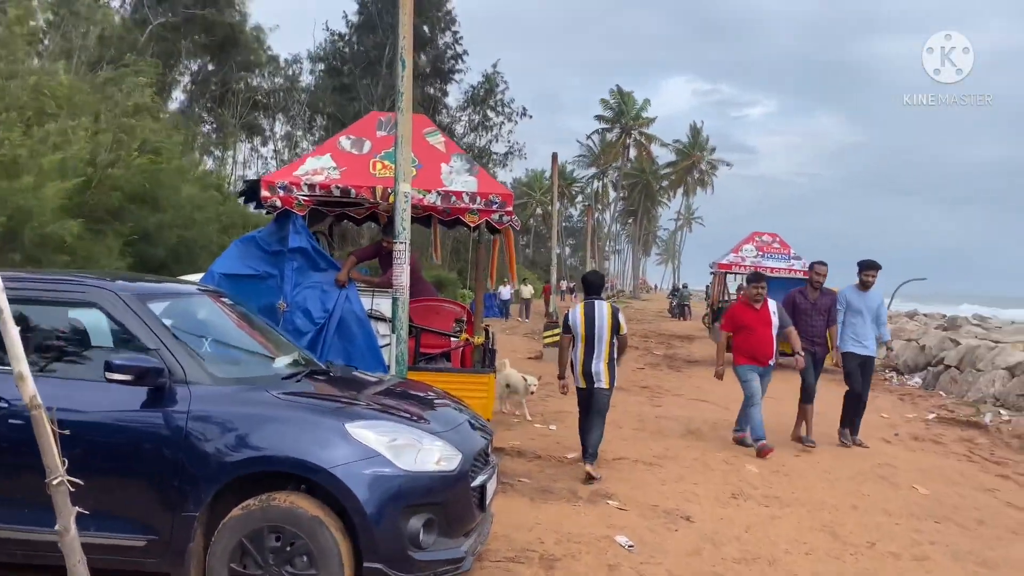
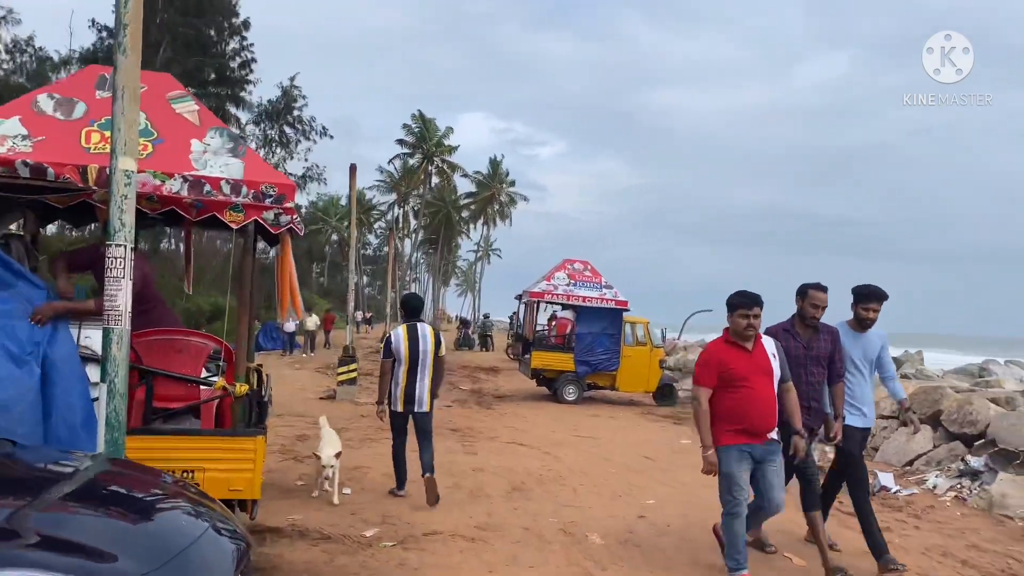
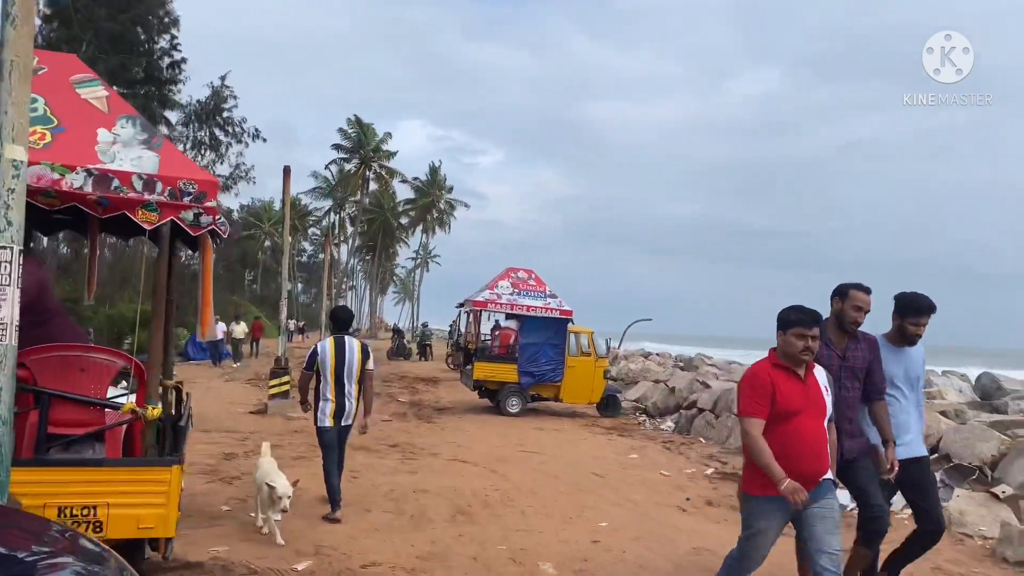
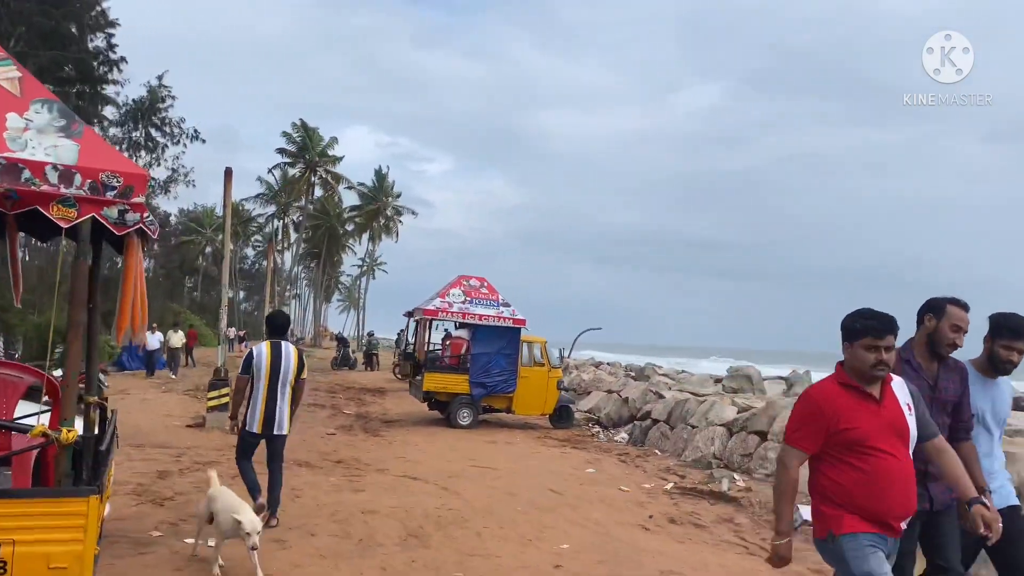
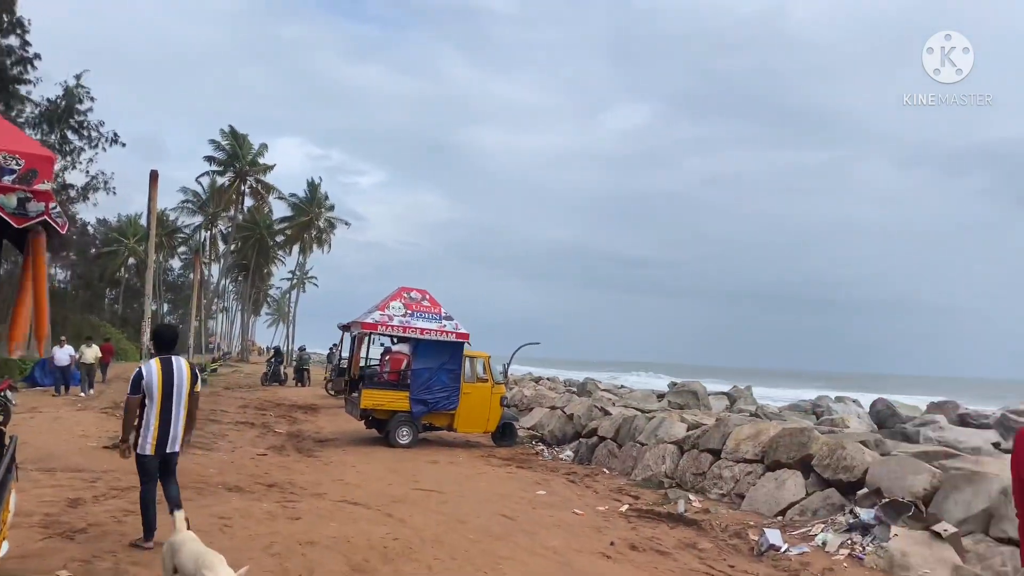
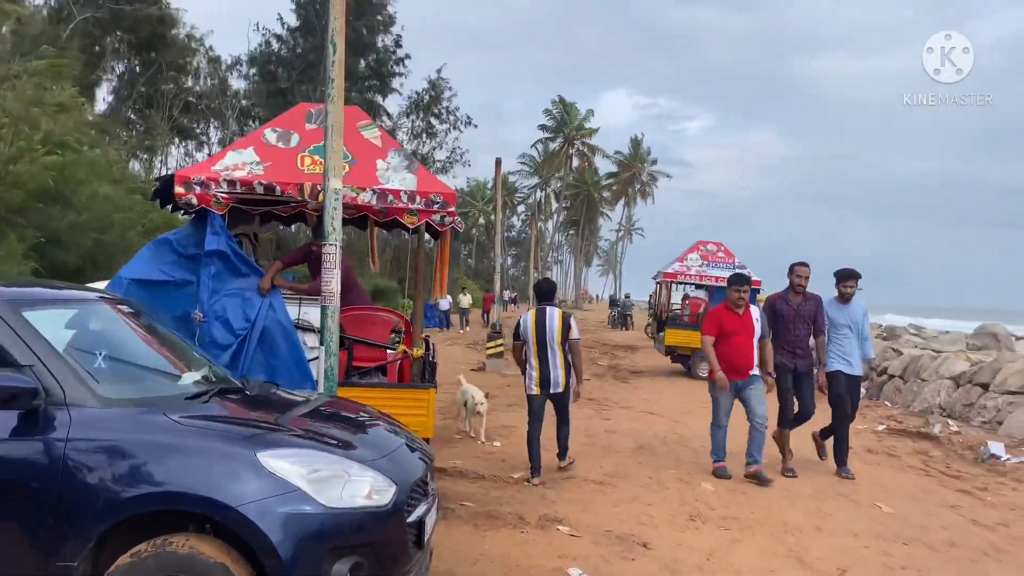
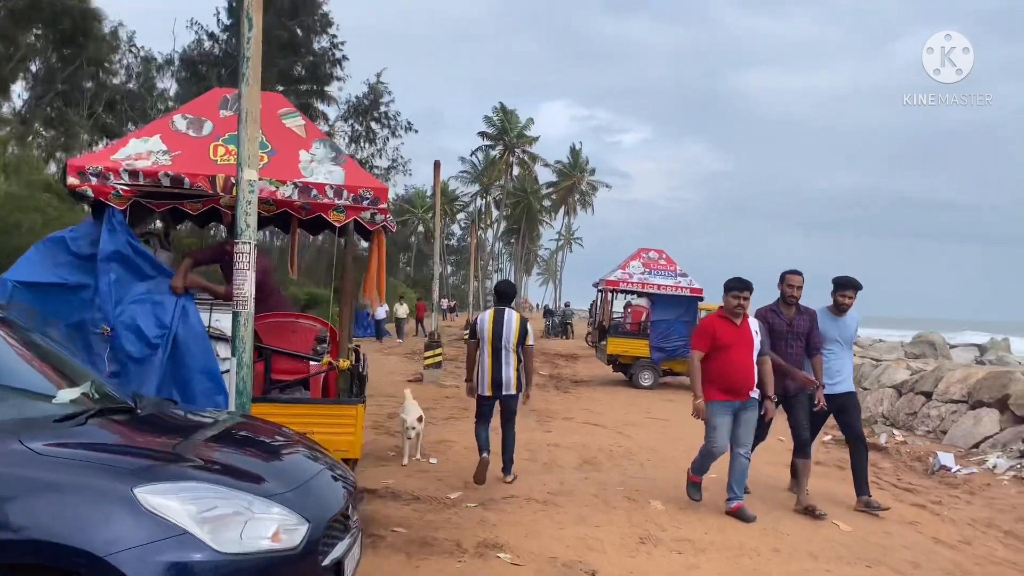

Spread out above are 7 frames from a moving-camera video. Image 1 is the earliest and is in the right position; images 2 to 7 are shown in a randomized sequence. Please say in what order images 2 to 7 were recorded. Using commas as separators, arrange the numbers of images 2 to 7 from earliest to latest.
6, 7, 2, 3, 4, 5
